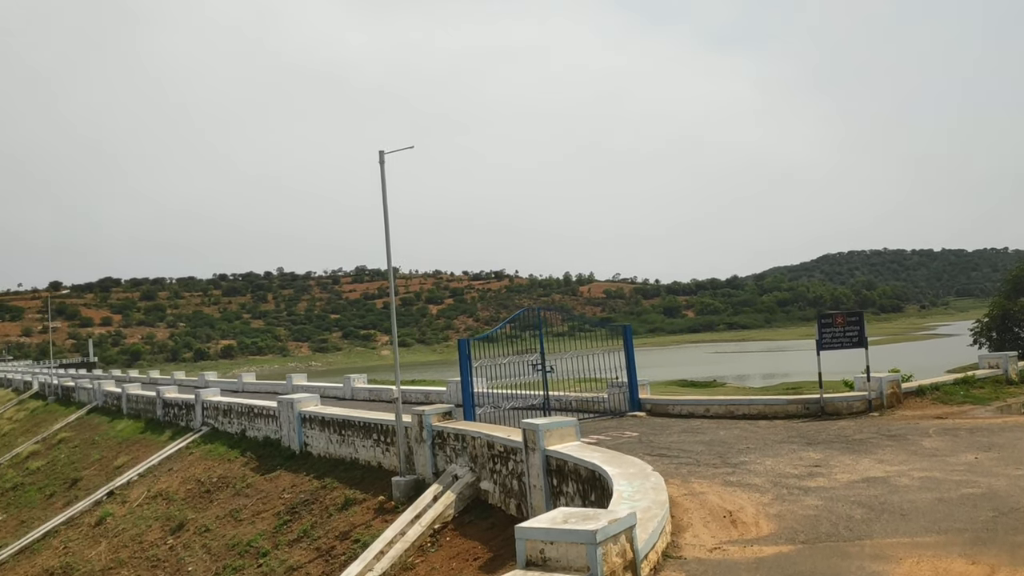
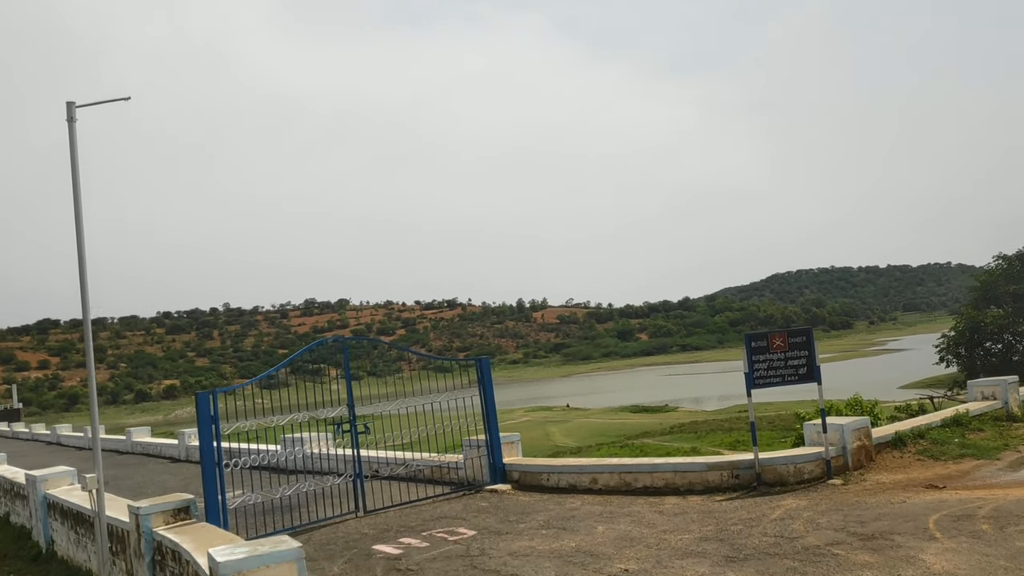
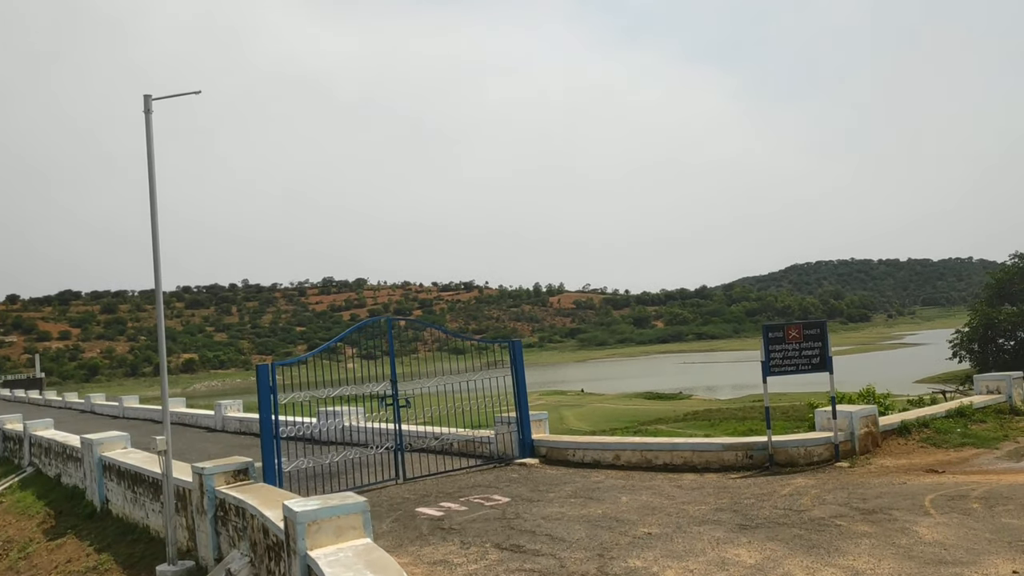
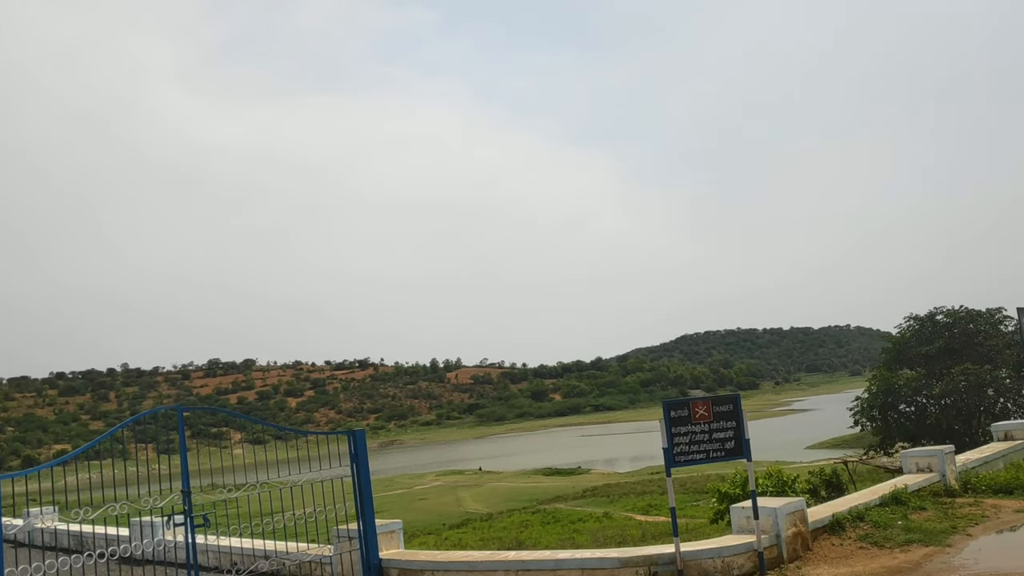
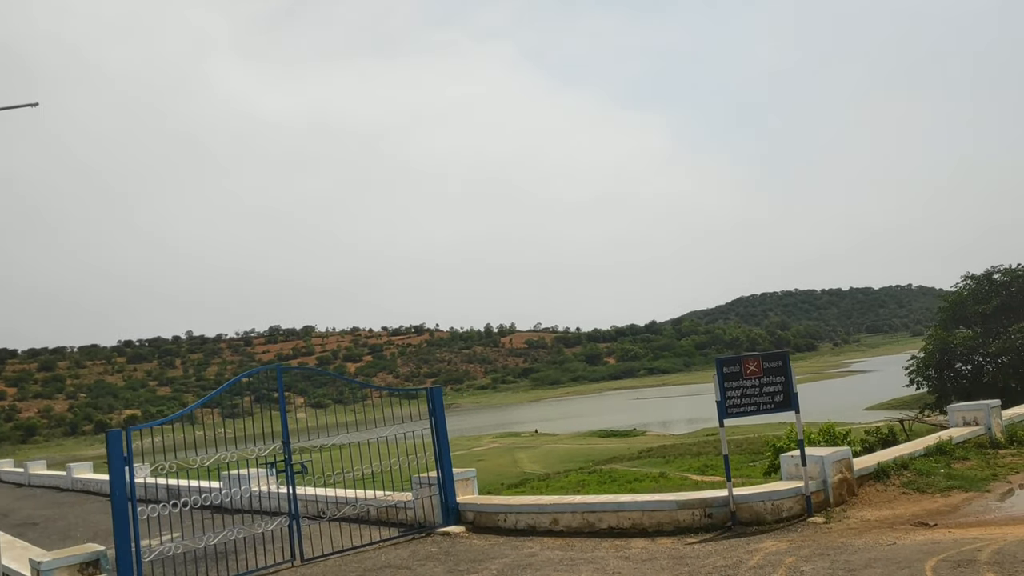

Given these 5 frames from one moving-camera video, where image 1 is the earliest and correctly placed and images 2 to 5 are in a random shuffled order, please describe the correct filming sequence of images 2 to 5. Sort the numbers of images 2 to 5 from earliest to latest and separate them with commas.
3, 2, 5, 4
